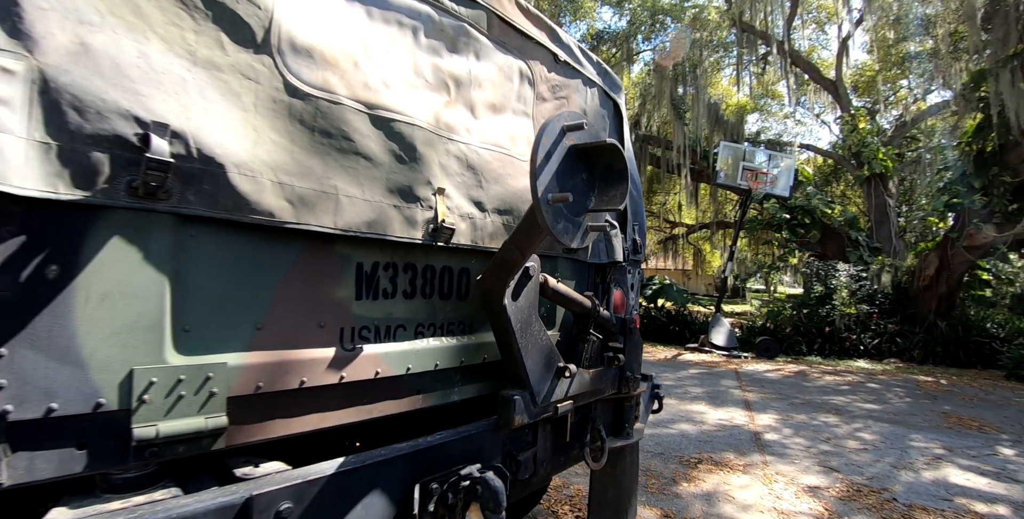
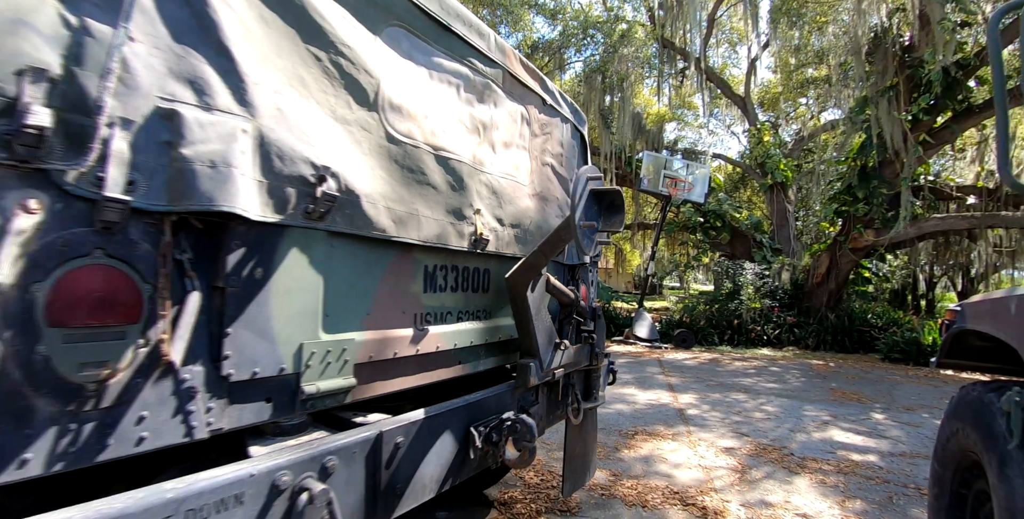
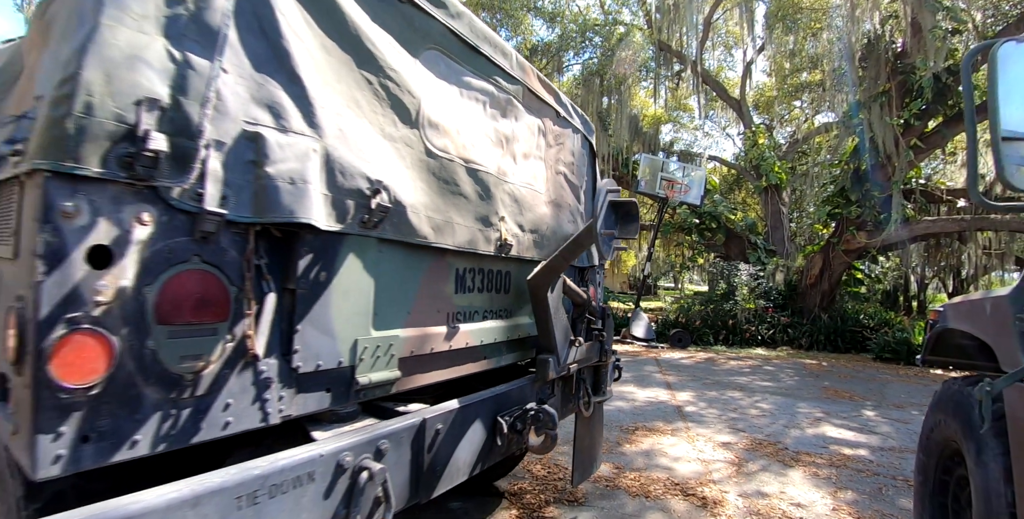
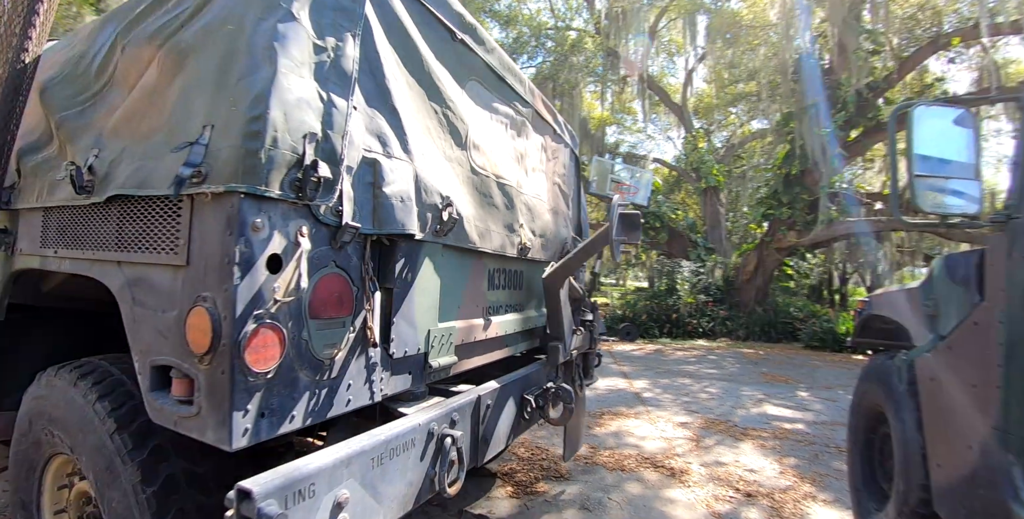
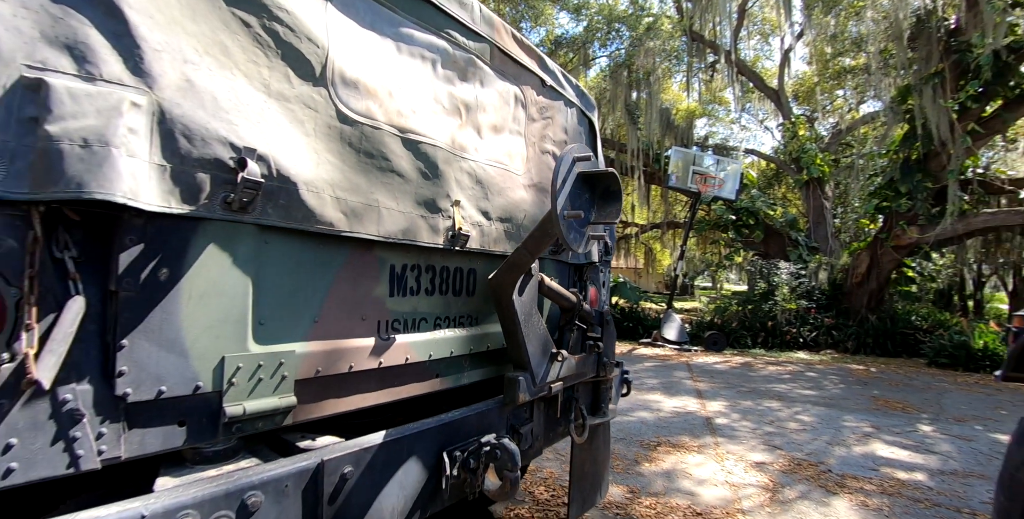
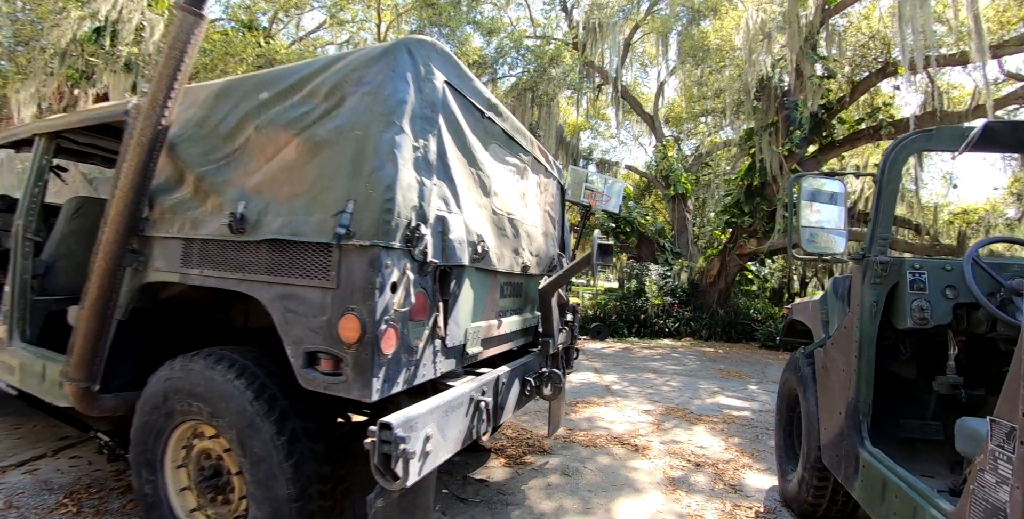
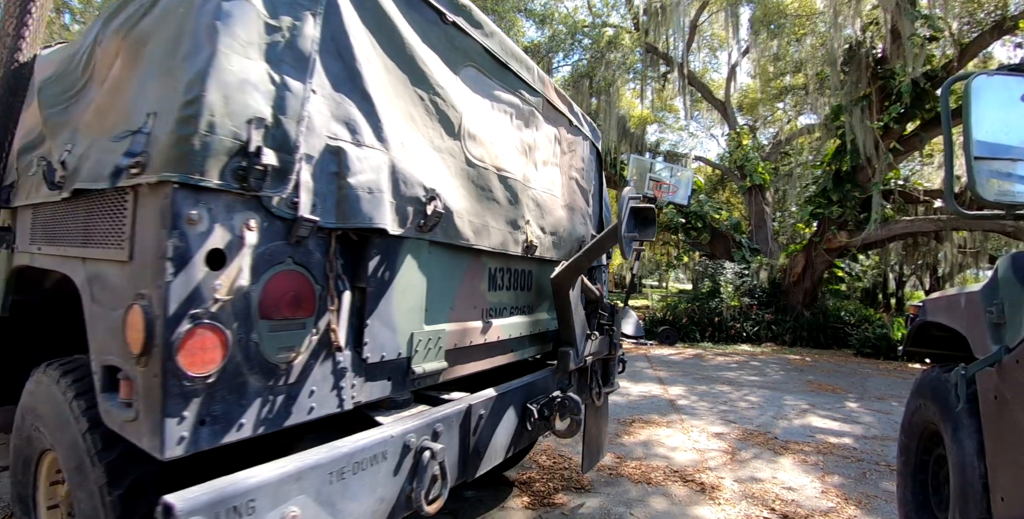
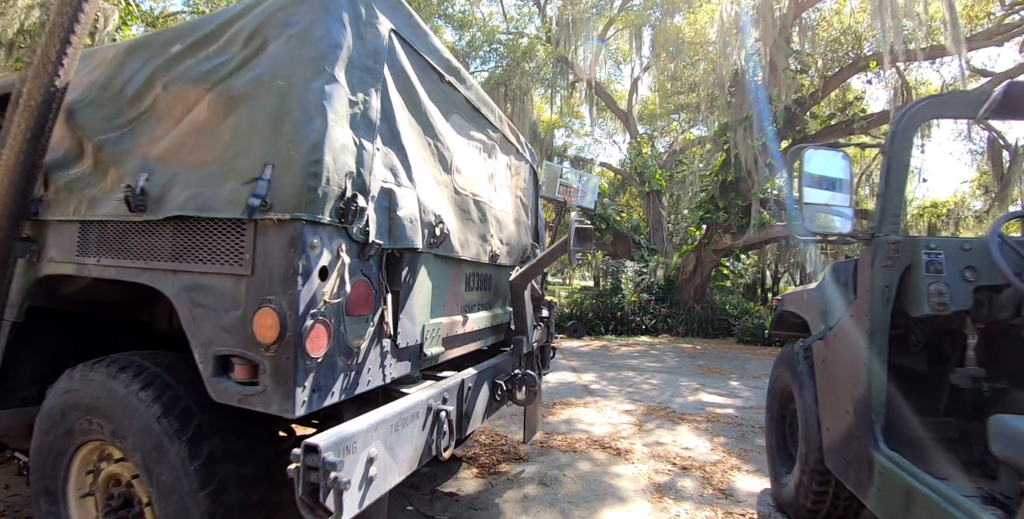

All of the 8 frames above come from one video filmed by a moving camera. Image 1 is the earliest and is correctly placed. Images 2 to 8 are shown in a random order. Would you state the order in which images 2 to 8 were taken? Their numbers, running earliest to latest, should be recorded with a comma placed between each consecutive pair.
5, 2, 3, 7, 4, 8, 6
